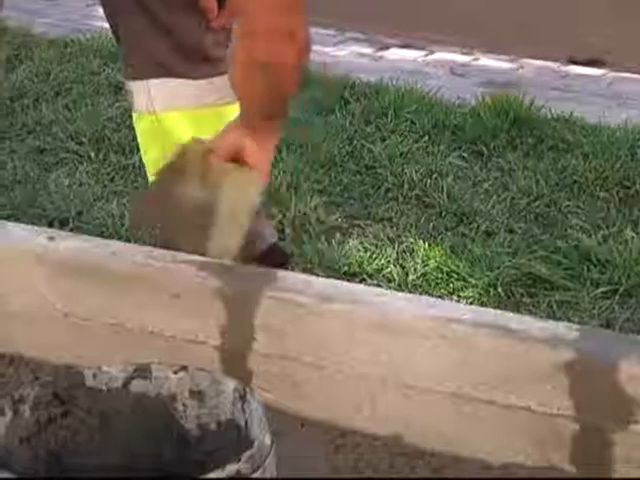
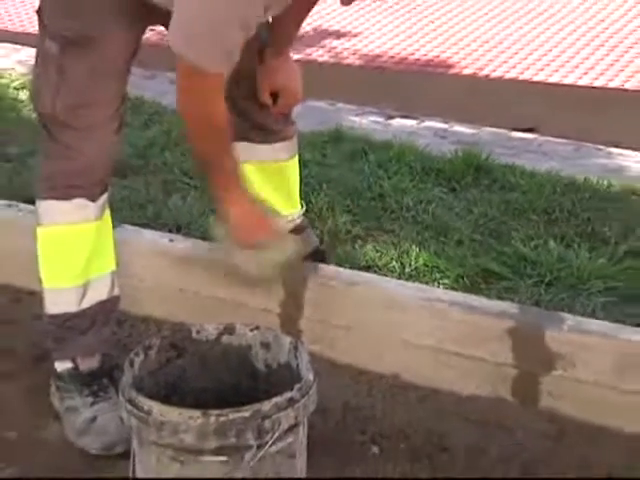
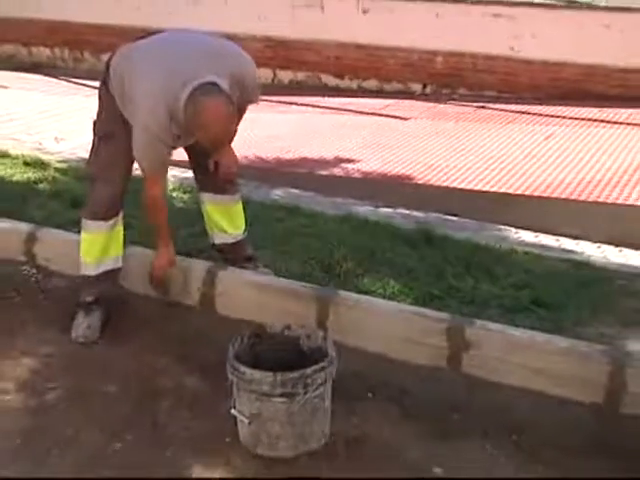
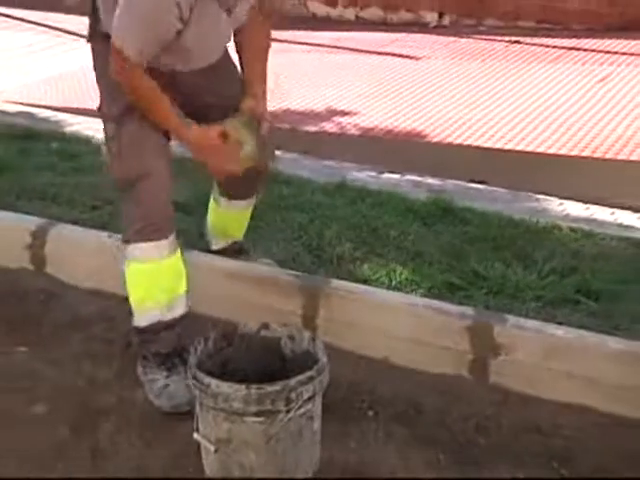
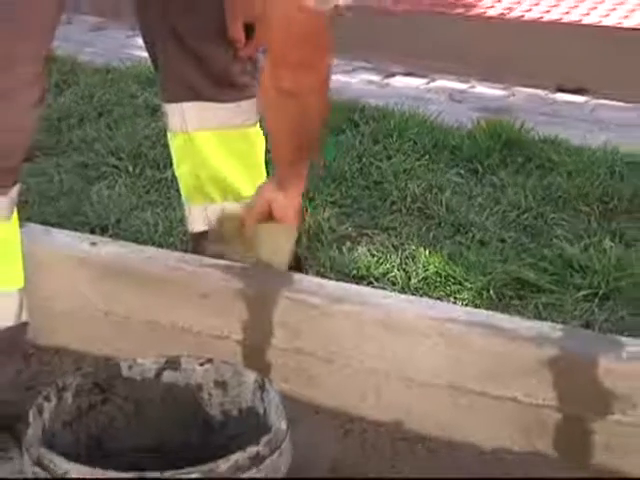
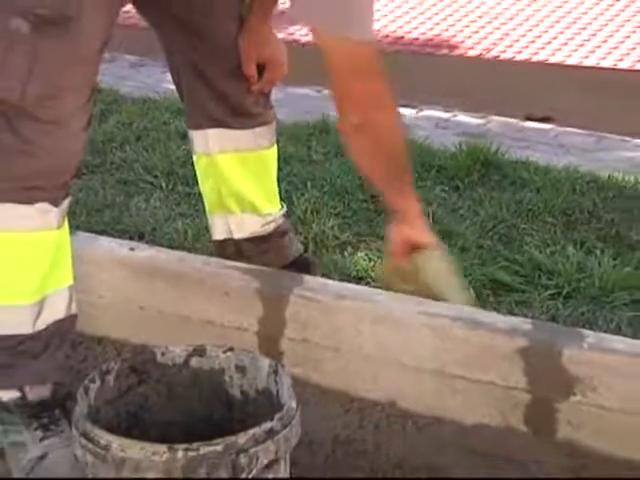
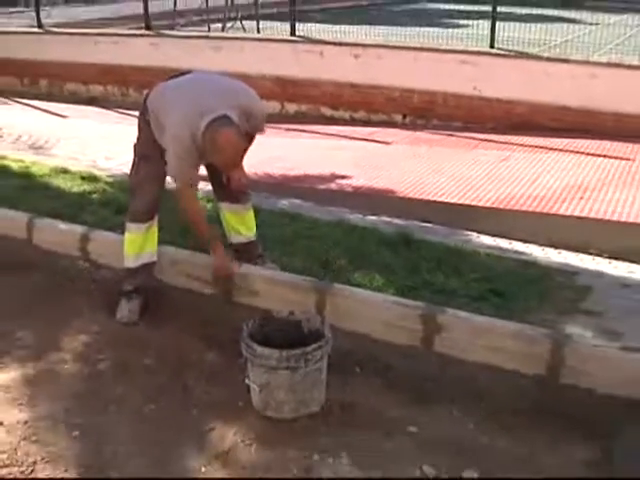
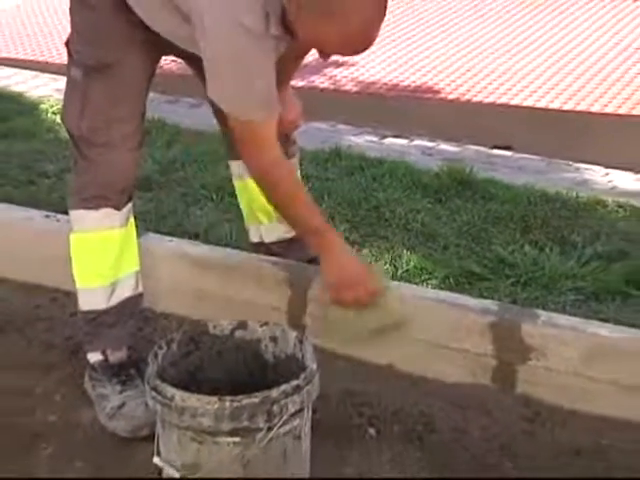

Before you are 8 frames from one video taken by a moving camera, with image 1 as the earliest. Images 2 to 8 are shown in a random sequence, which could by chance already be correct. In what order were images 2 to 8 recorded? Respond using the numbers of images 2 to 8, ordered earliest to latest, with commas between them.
5, 6, 2, 8, 4, 3, 7
